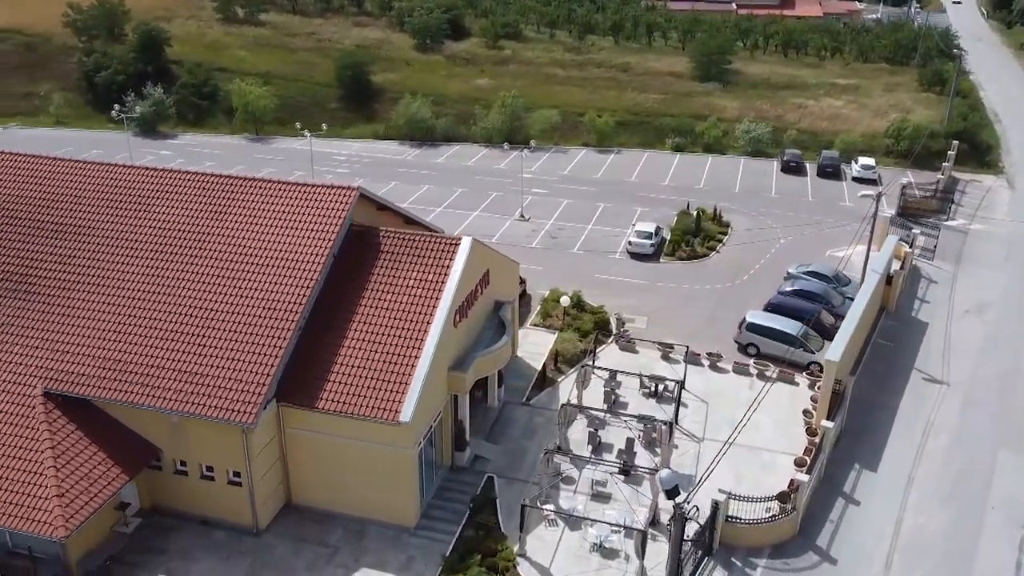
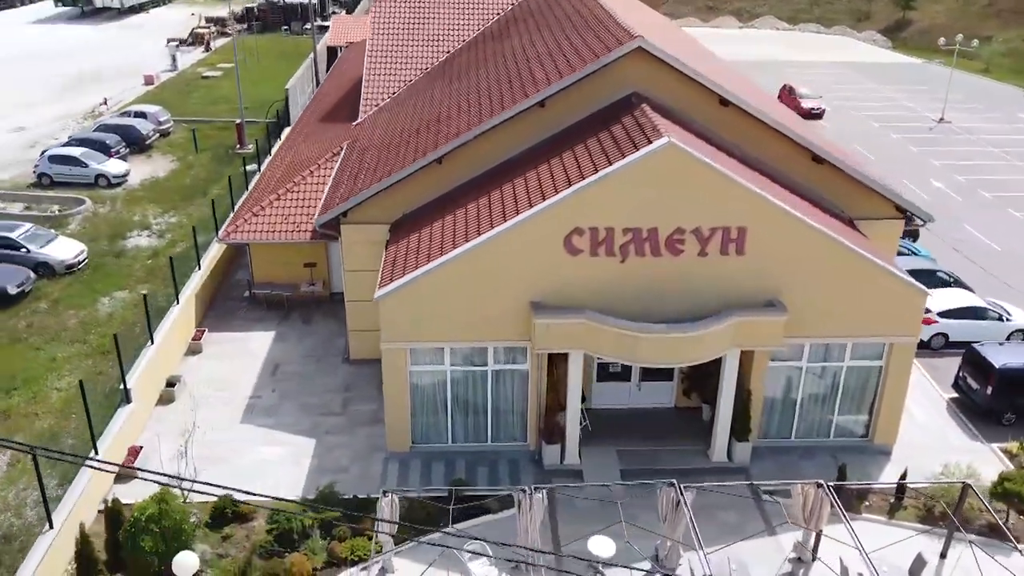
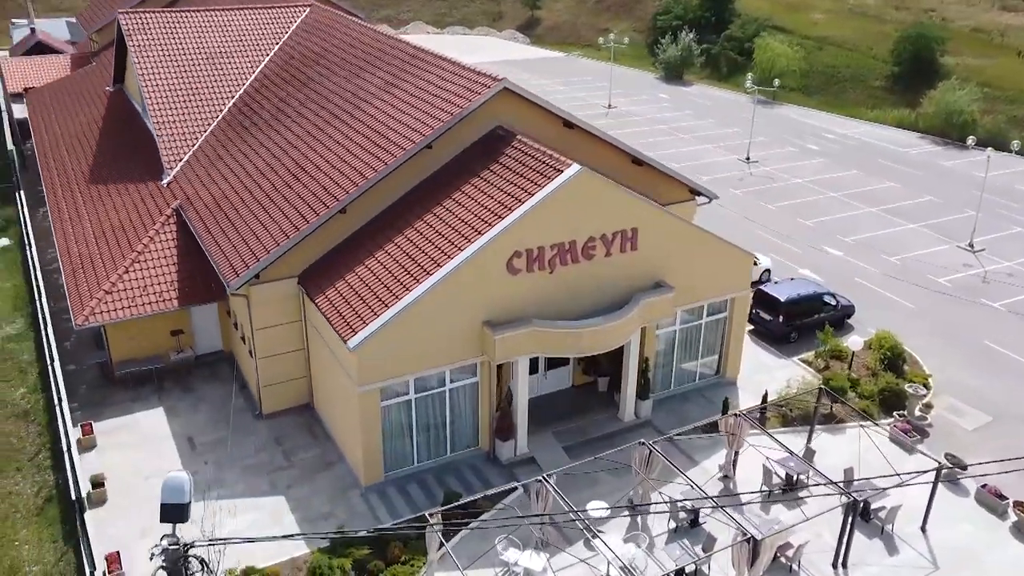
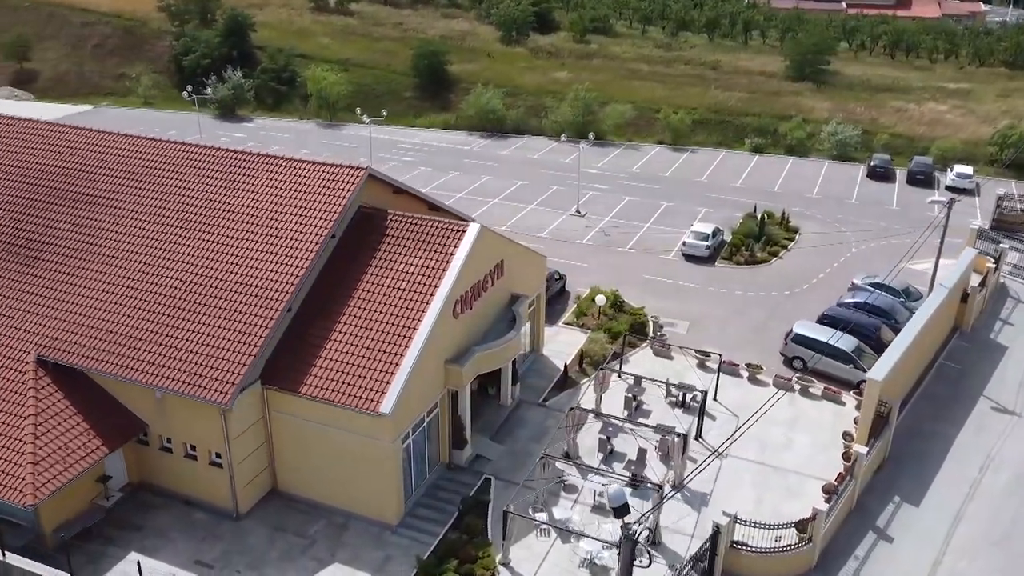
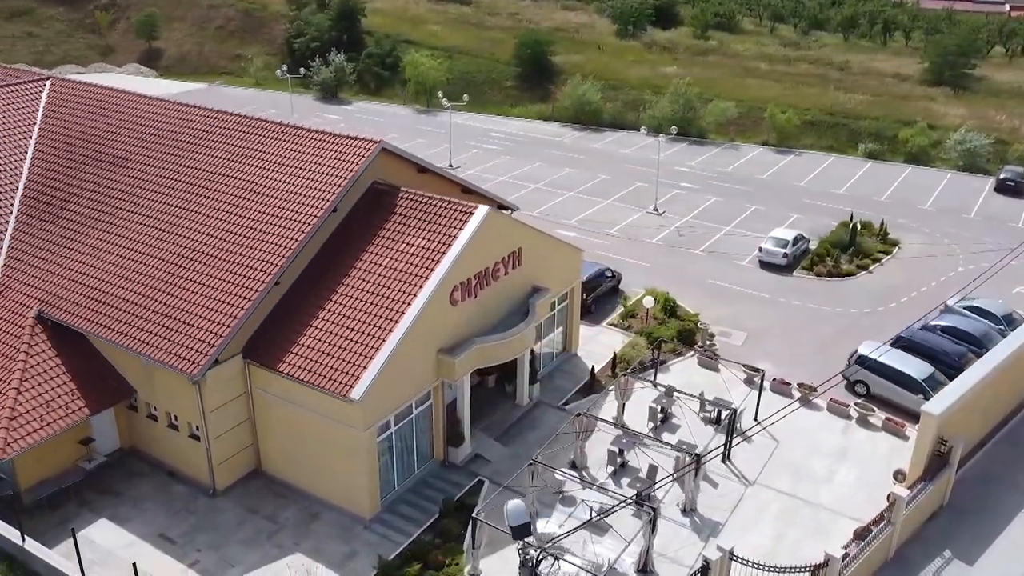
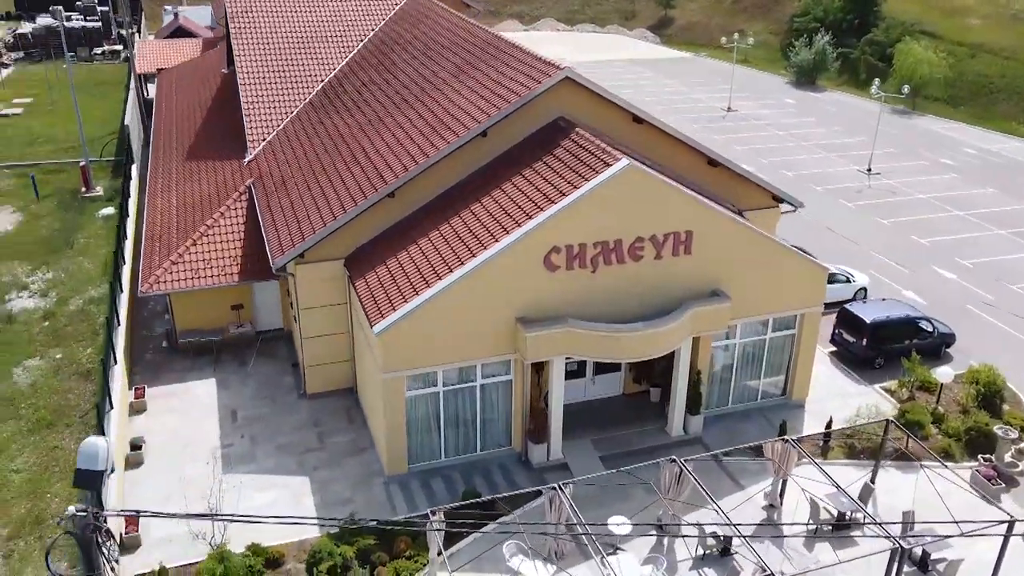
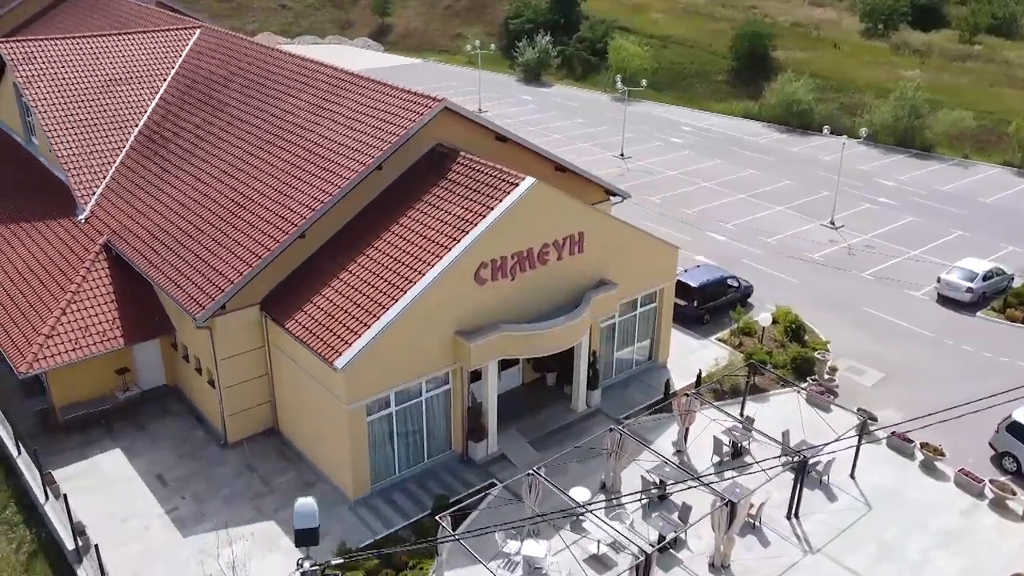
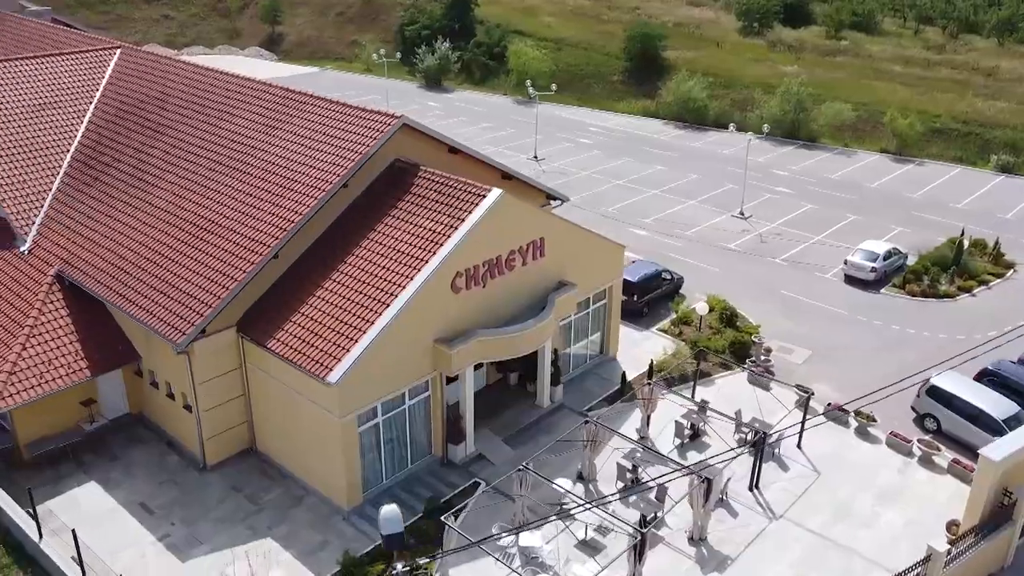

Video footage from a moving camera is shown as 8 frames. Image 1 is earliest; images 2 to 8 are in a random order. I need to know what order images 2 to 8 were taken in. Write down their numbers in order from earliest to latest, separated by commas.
4, 5, 8, 7, 3, 6, 2
